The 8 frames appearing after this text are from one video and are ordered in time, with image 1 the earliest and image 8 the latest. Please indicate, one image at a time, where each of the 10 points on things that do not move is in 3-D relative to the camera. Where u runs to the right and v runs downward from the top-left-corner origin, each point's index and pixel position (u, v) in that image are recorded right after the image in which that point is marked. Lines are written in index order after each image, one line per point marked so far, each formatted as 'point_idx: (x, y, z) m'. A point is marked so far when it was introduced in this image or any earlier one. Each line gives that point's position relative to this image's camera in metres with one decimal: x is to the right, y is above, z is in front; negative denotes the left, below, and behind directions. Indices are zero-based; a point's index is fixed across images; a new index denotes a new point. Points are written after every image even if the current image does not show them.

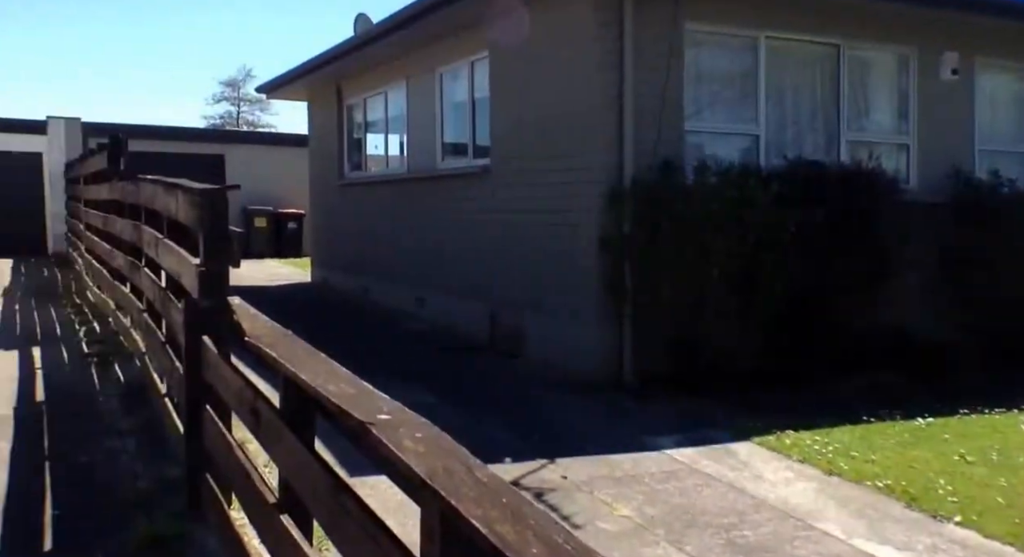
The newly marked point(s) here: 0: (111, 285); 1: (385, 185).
0: (-3.2, -0.1, +7.4) m
1: (-2.4, +1.2, +12.6) m
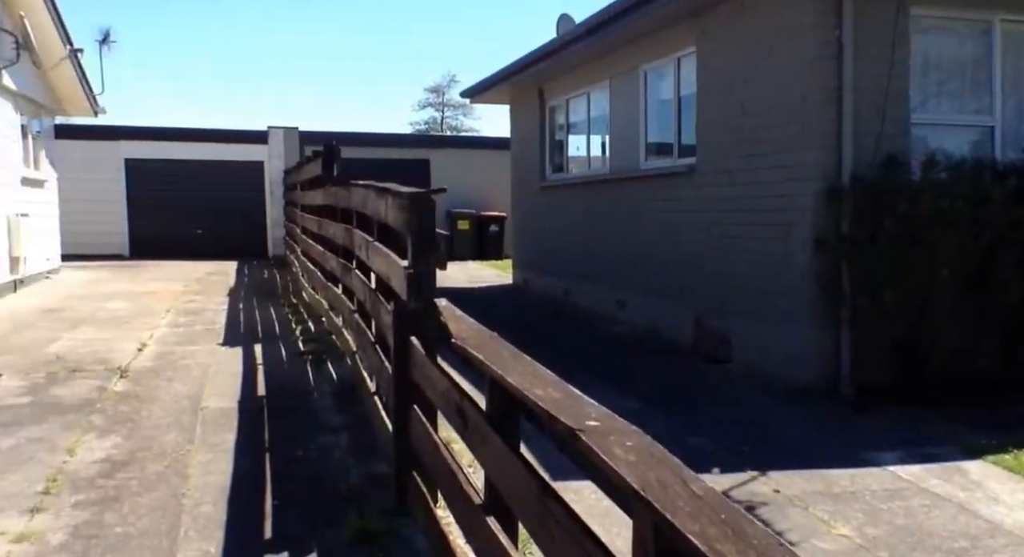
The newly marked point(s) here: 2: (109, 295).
0: (-1.5, -0.1, +7.7) m
1: (+0.5, +1.1, +12.6) m
2: (-5.1, -0.2, +11.1) m
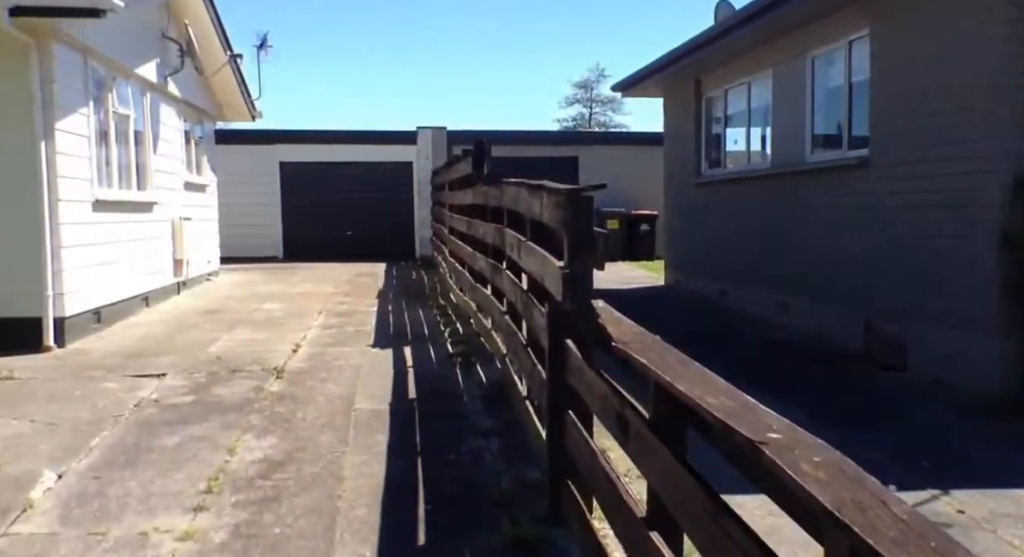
0: (-0.2, -0.1, +7.6) m
1: (+2.5, +1.1, +12.1) m
2: (-3.2, -0.2, +11.6) m
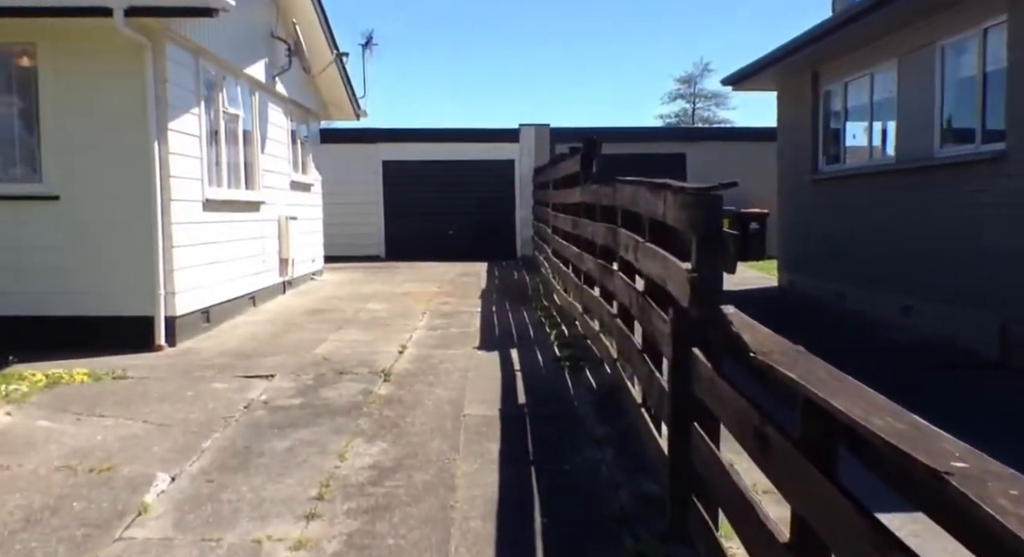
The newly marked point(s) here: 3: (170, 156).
0: (+0.7, -0.1, +7.3) m
1: (+3.9, +1.1, +11.5) m
2: (-1.9, -0.2, +11.6) m
3: (-2.8, +1.0, +7.3) m
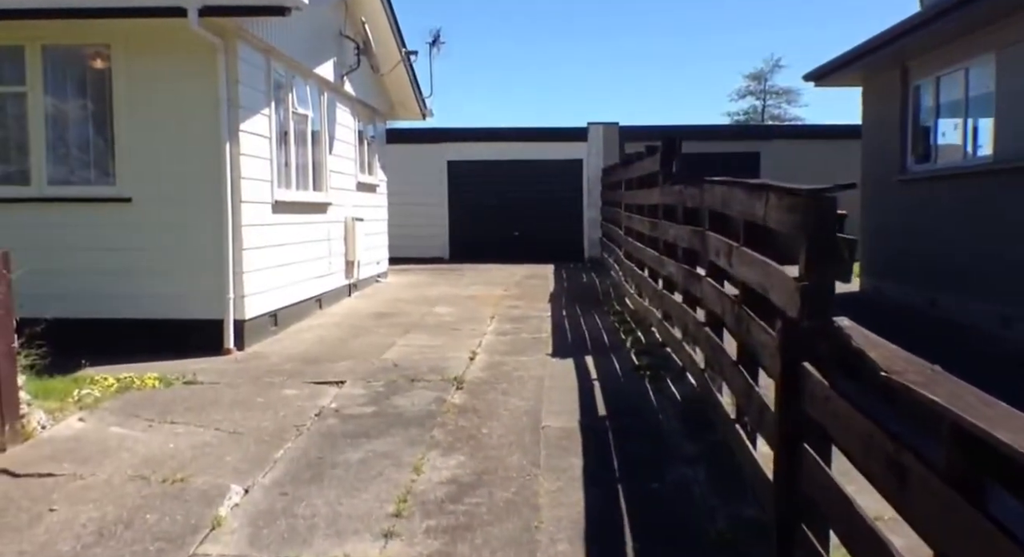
0: (+1.3, -0.2, +7.0) m
1: (+4.7, +1.0, +11.0) m
2: (-1.0, -0.3, +11.4) m
3: (-2.2, +1.0, +7.2) m
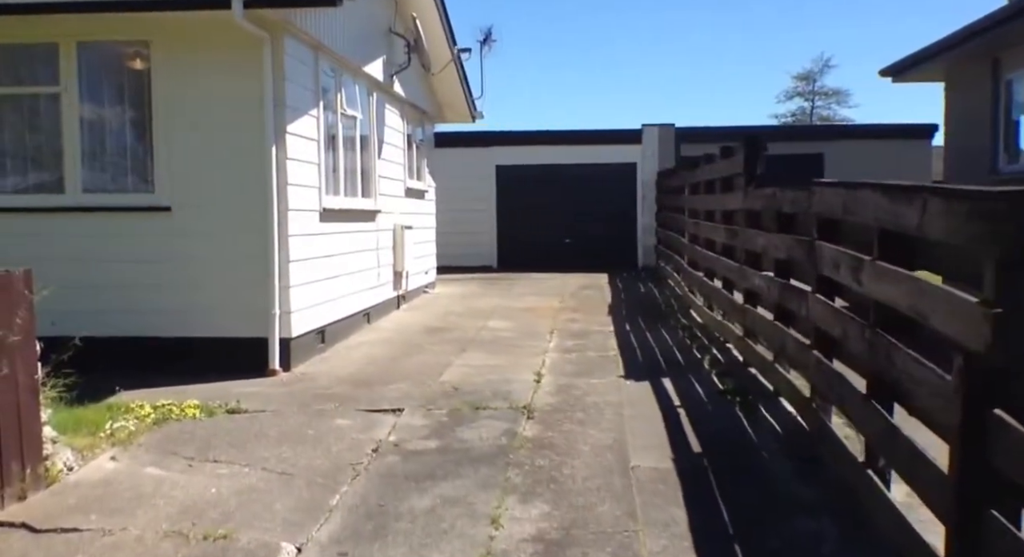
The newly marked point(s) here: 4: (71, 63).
0: (+1.8, -0.3, +6.3) m
1: (+5.4, +0.9, +10.2) m
2: (-0.3, -0.4, +10.9) m
3: (-1.7, +0.9, +6.7) m
4: (-3.4, +1.6, +6.7) m
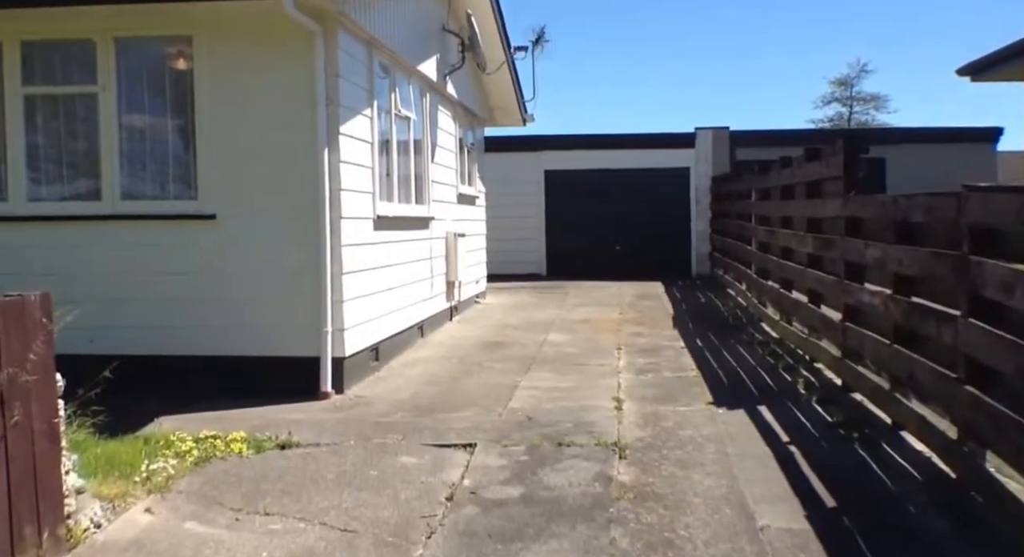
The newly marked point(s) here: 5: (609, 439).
0: (+2.3, -0.4, +5.6) m
1: (+6.1, +0.8, +9.3) m
2: (+0.4, -0.5, +10.2) m
3: (-1.2, +0.8, +6.1) m
4: (-2.8, +1.5, +6.2) m
5: (+0.5, -0.8, +4.7) m
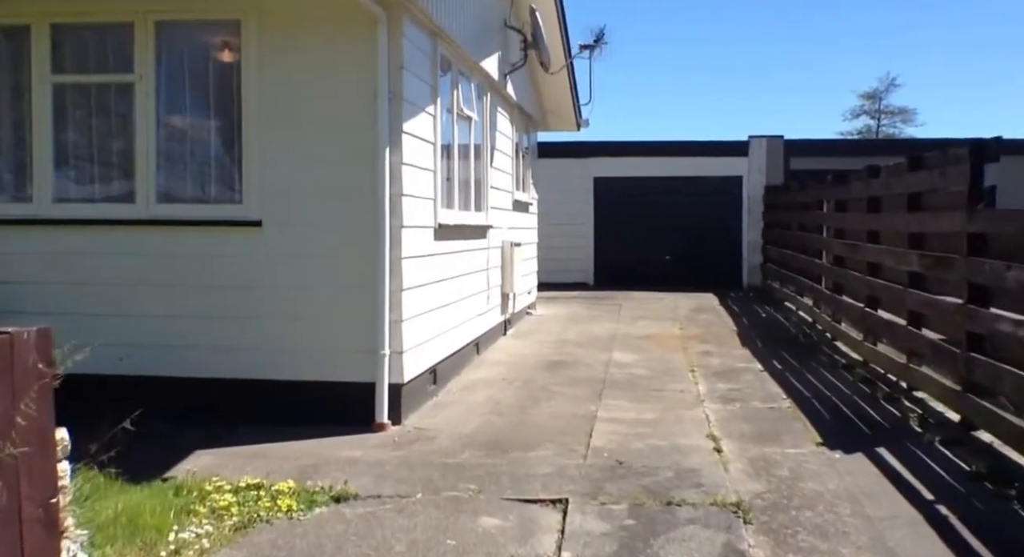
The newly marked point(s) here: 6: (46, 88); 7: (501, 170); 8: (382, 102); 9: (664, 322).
0: (+2.8, -0.5, +4.8) m
1: (+6.7, +0.6, +8.4) m
2: (+1.0, -0.7, +9.5) m
3: (-0.7, +0.7, +5.4) m
4: (-2.3, +1.5, +5.5) m
5: (+1.0, -1.0, +4.0) m
6: (-3.0, +1.2, +5.6) m
7: (-0.1, +1.1, +9.0) m
8: (-0.8, +1.1, +5.3) m
9: (+2.0, -0.6, +11.7) m
